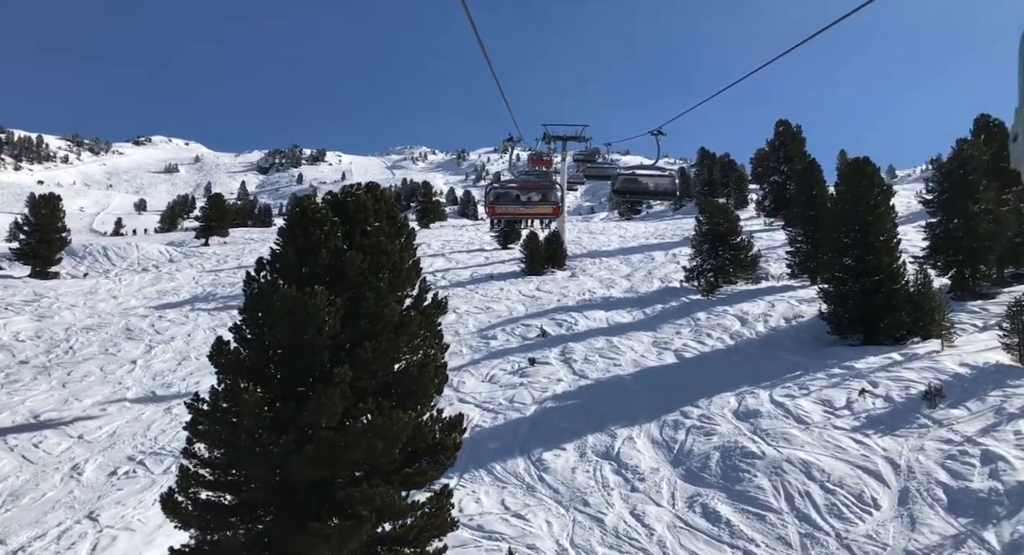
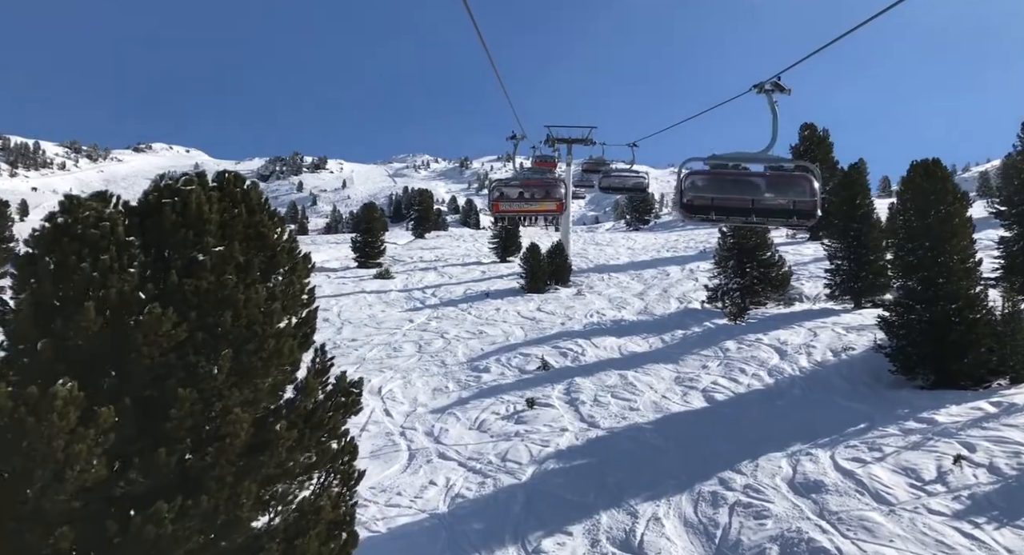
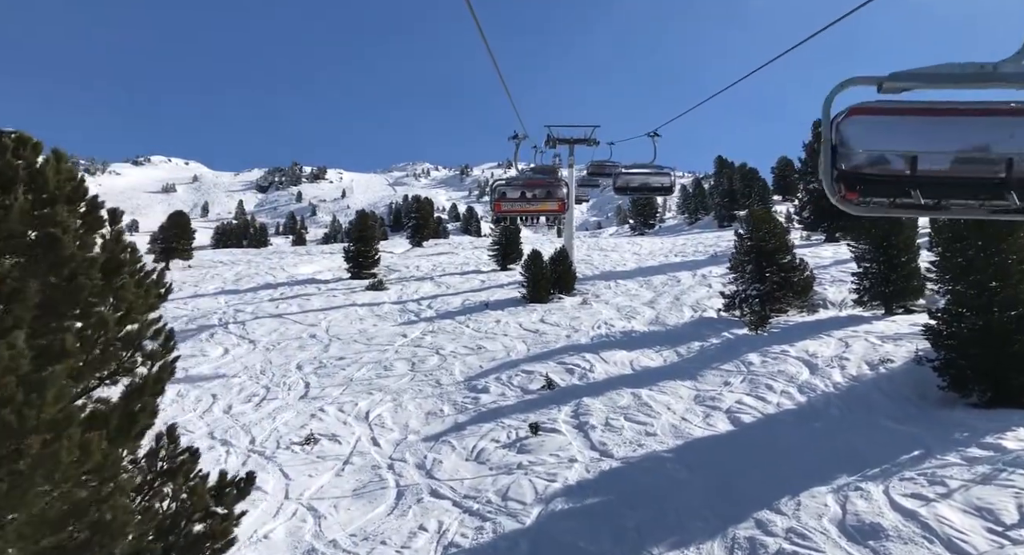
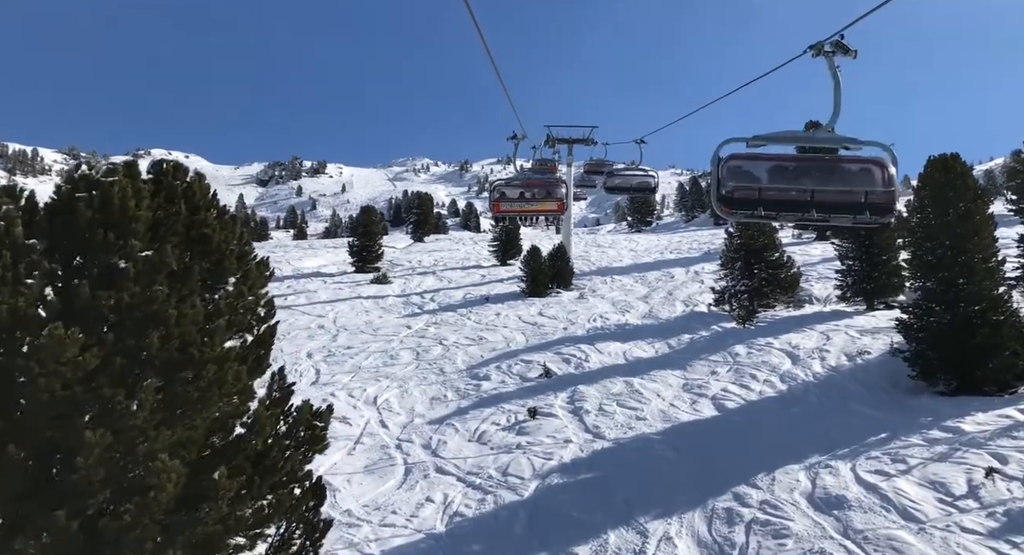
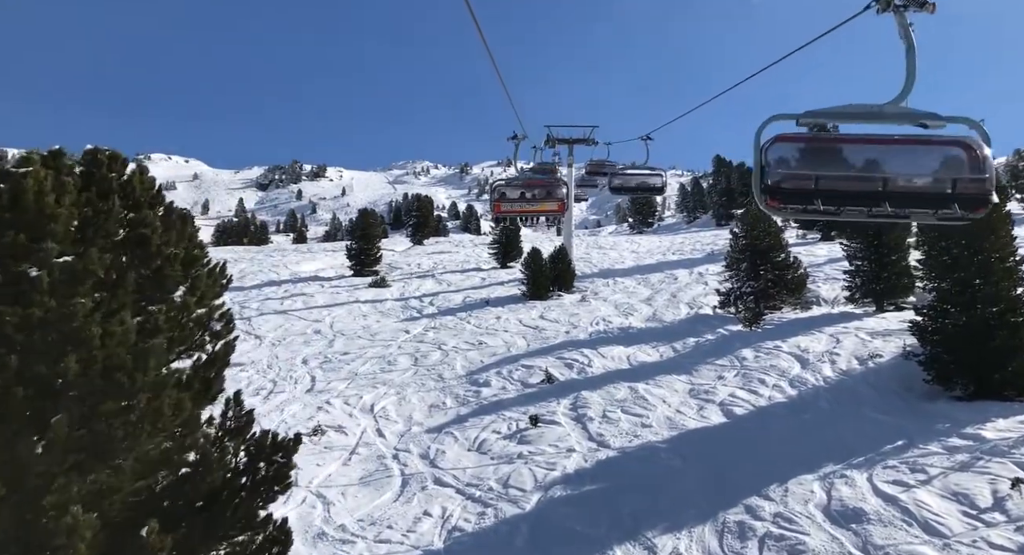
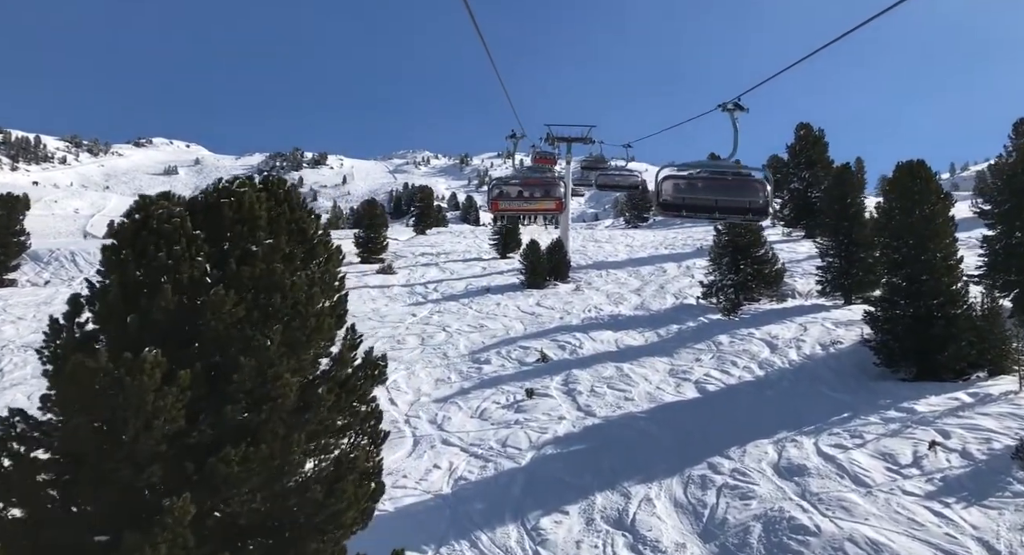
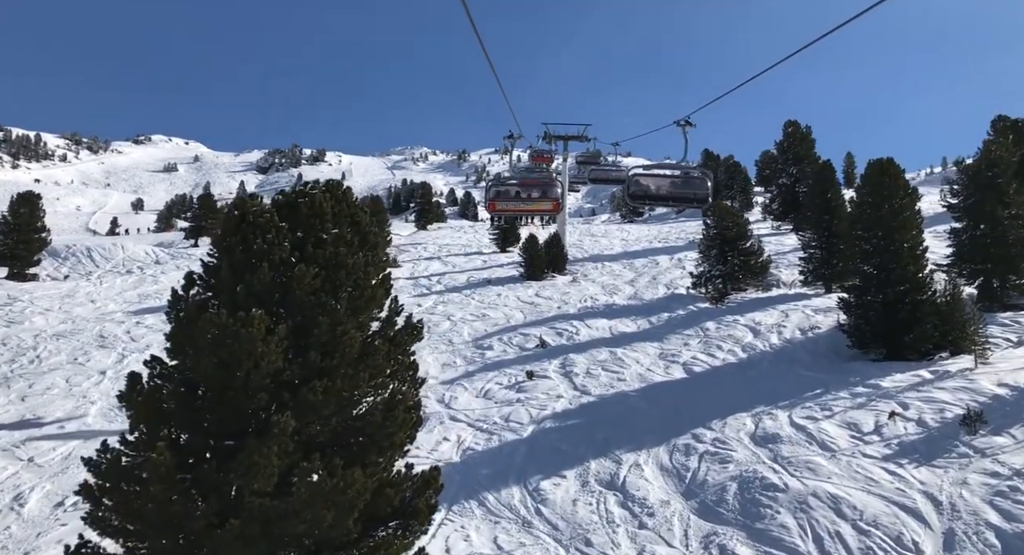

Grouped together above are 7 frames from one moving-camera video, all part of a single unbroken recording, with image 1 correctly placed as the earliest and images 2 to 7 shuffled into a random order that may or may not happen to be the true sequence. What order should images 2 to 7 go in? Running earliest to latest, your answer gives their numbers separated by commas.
7, 6, 2, 4, 5, 3
